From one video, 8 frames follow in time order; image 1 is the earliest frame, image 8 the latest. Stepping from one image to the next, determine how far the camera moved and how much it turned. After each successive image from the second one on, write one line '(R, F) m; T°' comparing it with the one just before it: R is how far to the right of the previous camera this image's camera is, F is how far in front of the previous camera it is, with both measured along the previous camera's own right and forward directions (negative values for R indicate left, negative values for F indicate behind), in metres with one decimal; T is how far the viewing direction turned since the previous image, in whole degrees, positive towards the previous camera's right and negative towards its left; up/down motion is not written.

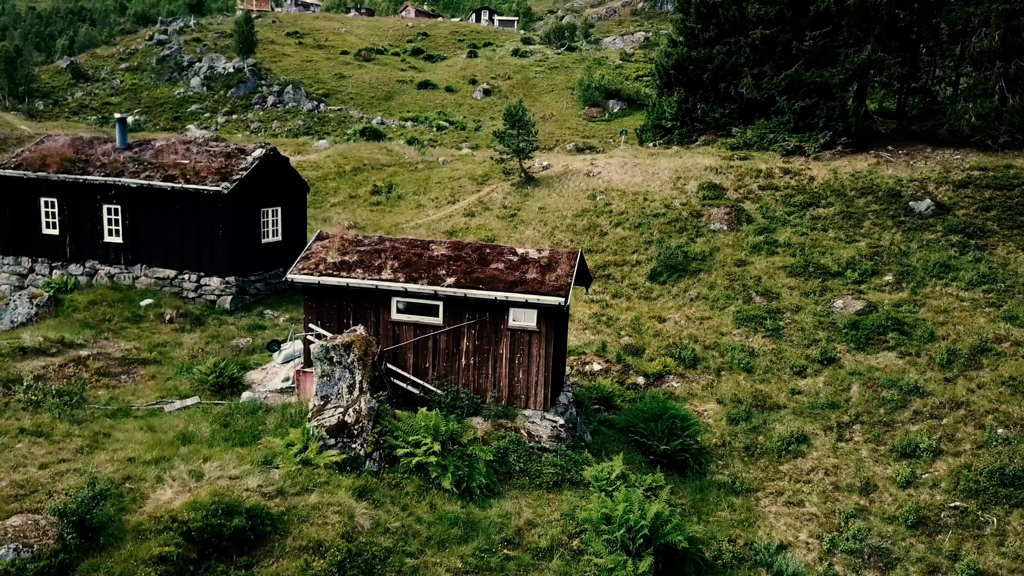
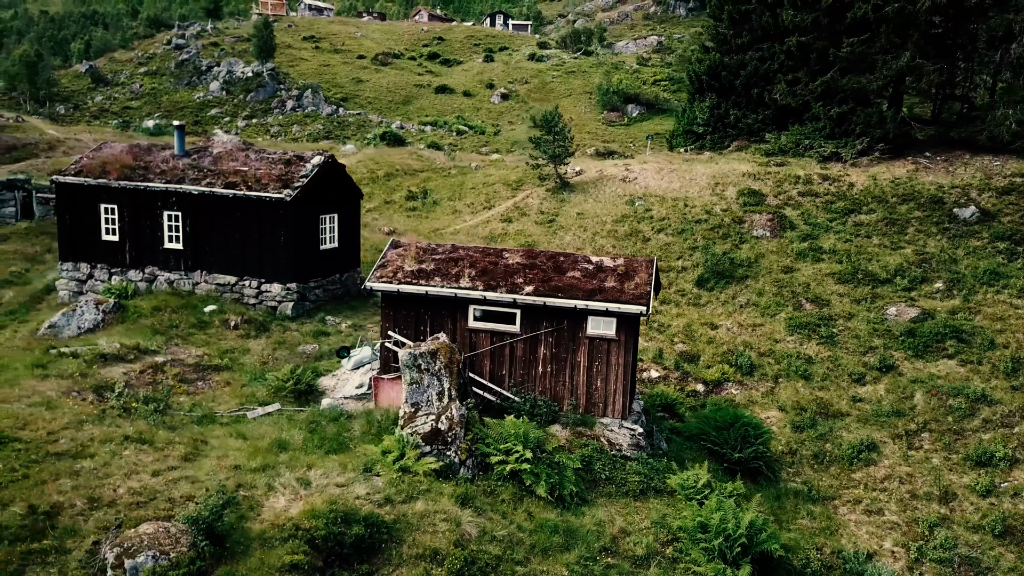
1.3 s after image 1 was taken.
(-1.6, -0.1) m; 0°
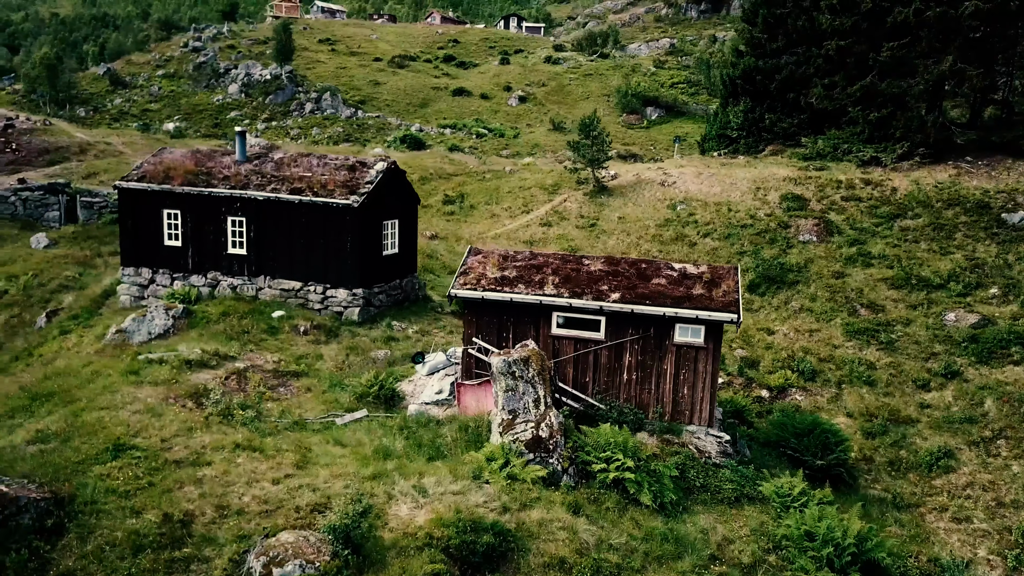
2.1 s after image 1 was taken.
(-1.8, -0.1) m; 0°
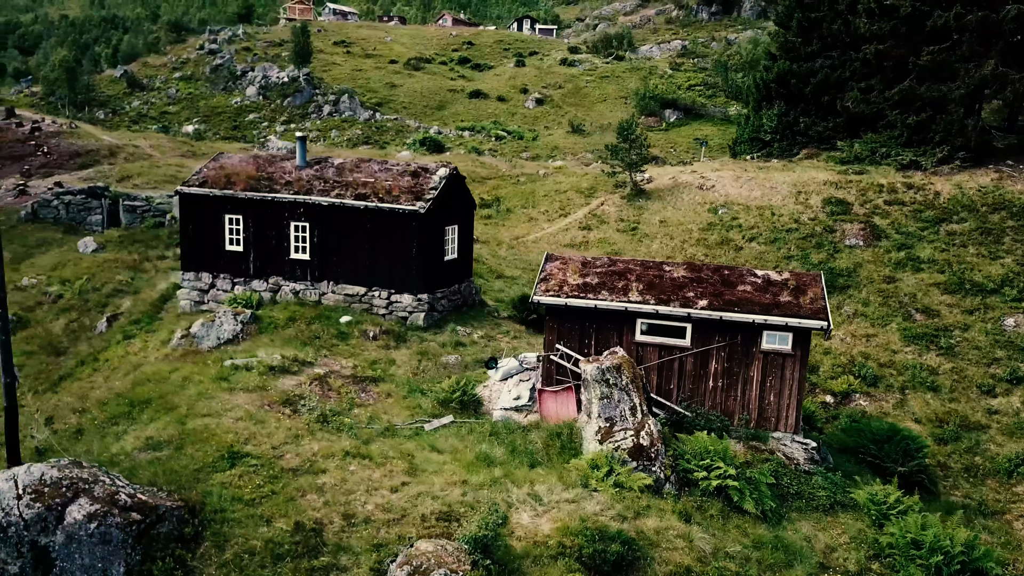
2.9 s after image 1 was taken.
(-1.8, -0.1) m; 0°
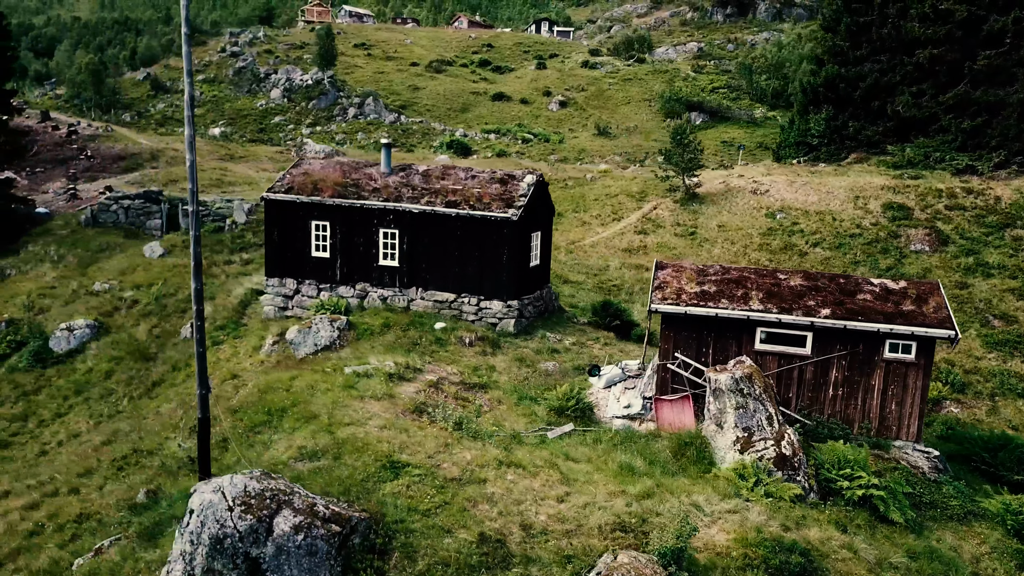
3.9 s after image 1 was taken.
(-2.6, -0.1) m; 0°
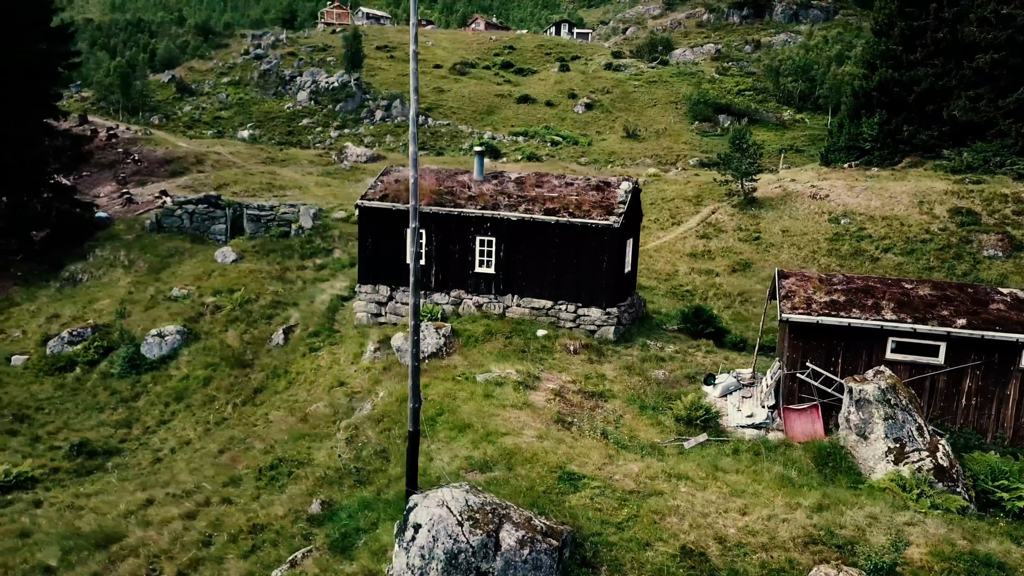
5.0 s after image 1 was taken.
(-2.9, -0.1) m; 0°
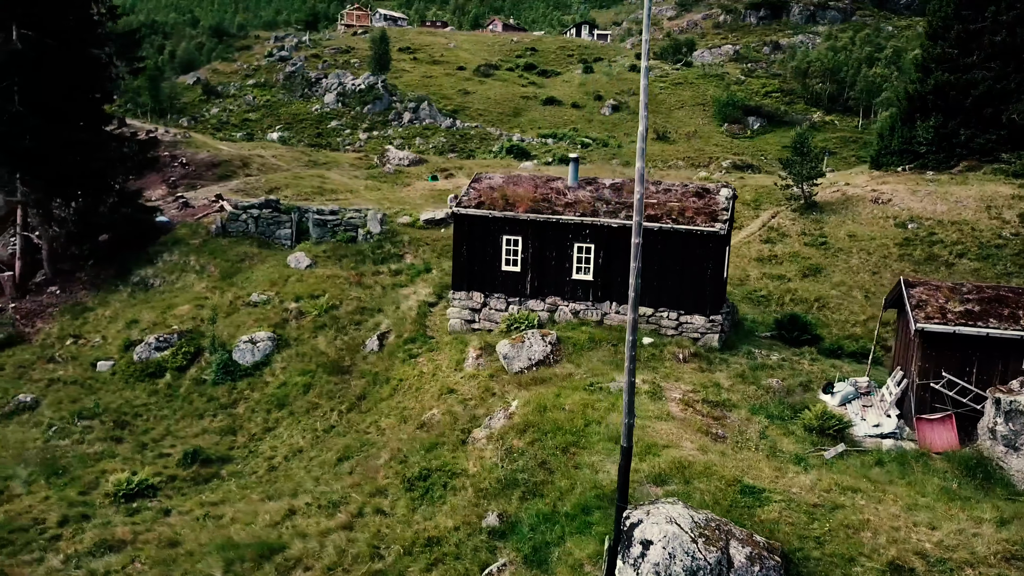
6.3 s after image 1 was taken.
(-3.0, 0.0) m; 0°
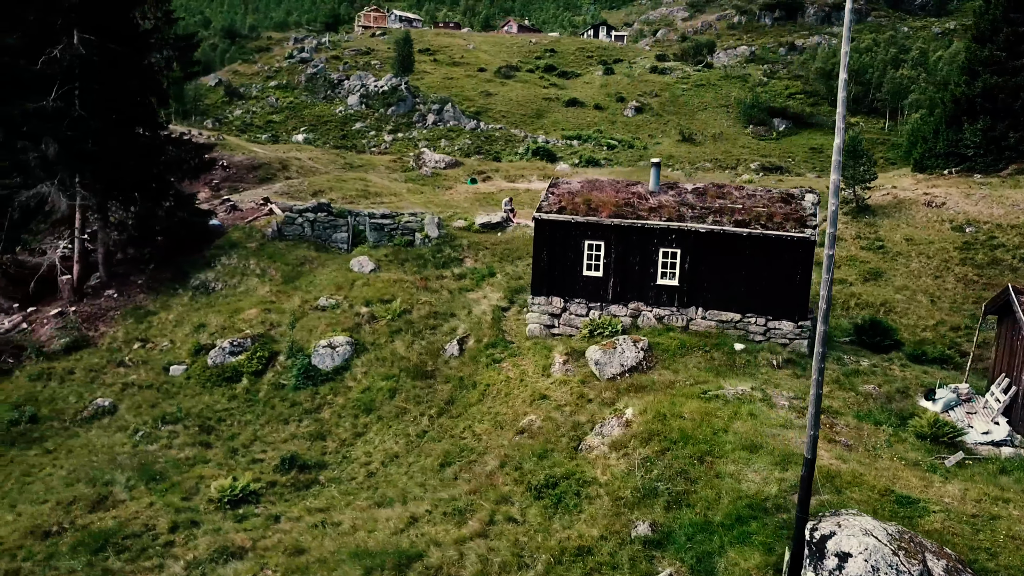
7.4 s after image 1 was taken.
(-2.5, 0.0) m; 0°
